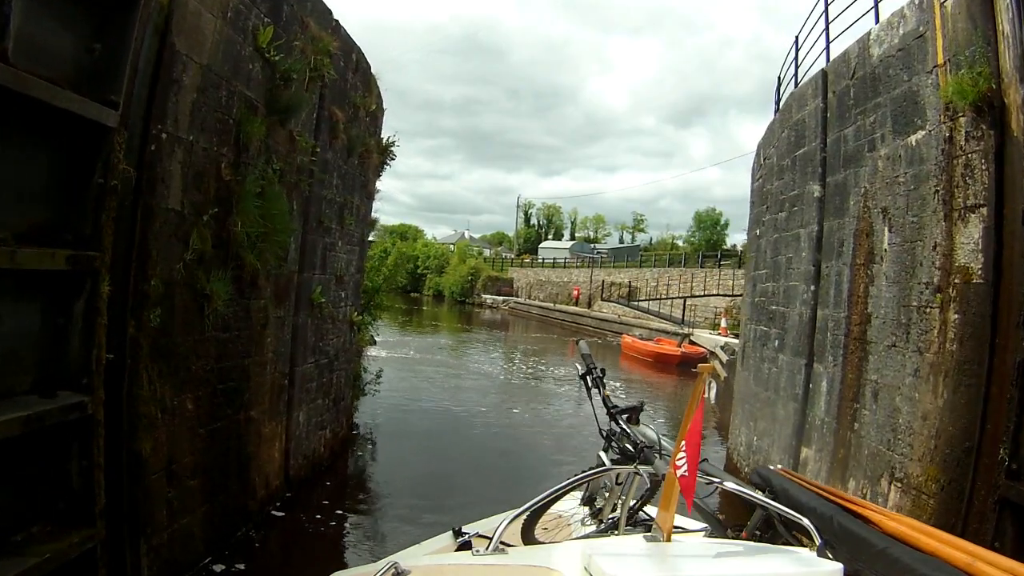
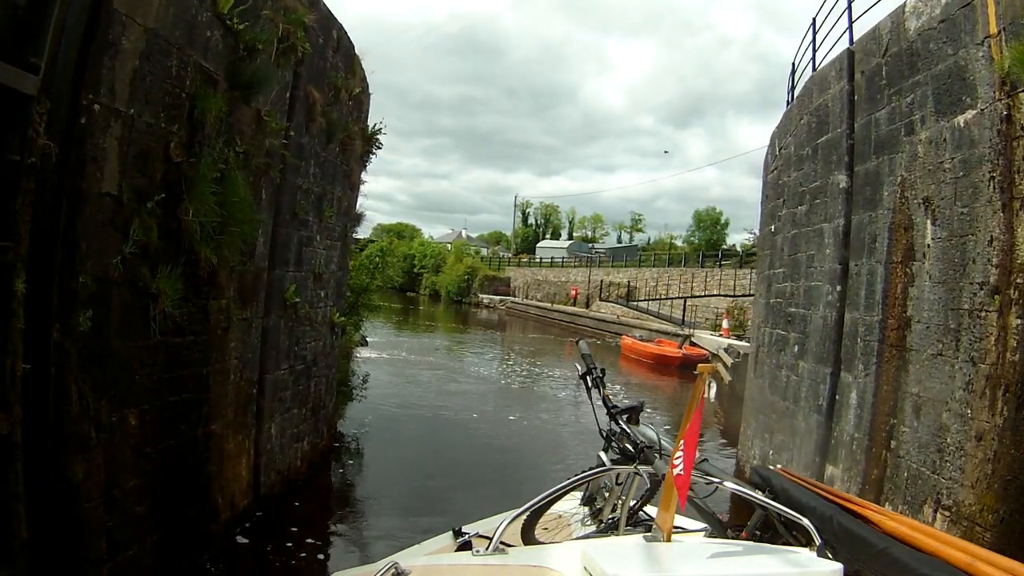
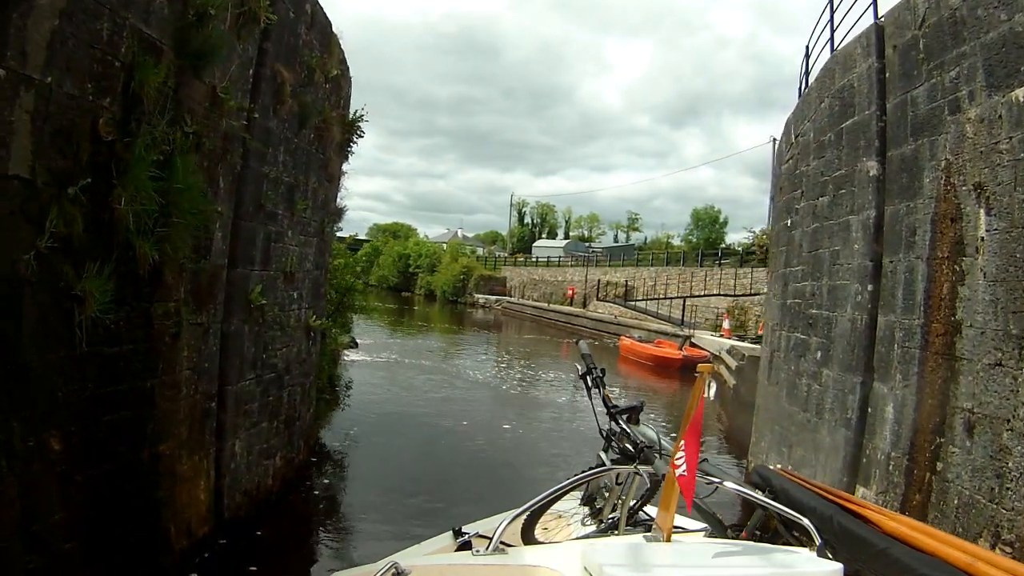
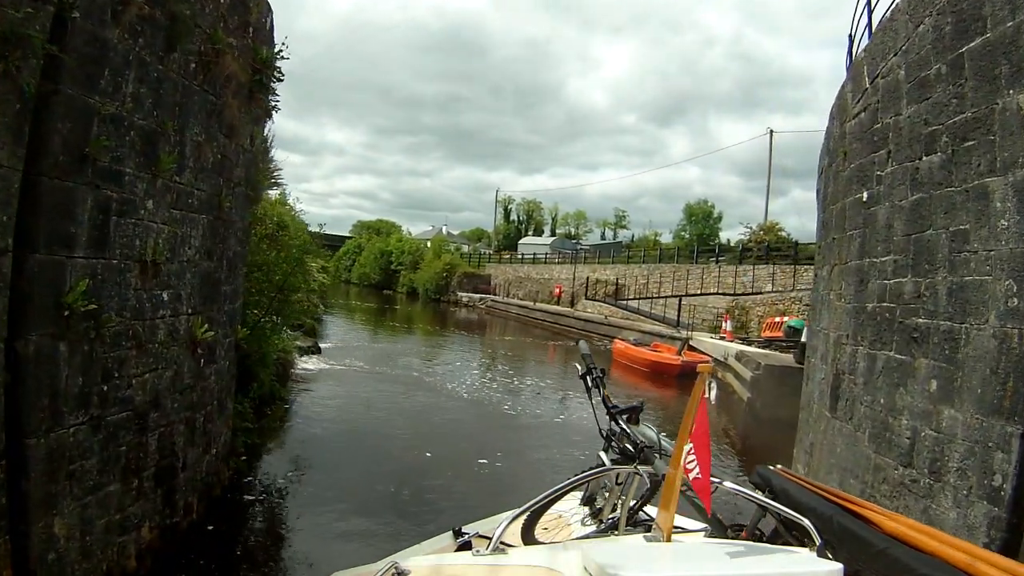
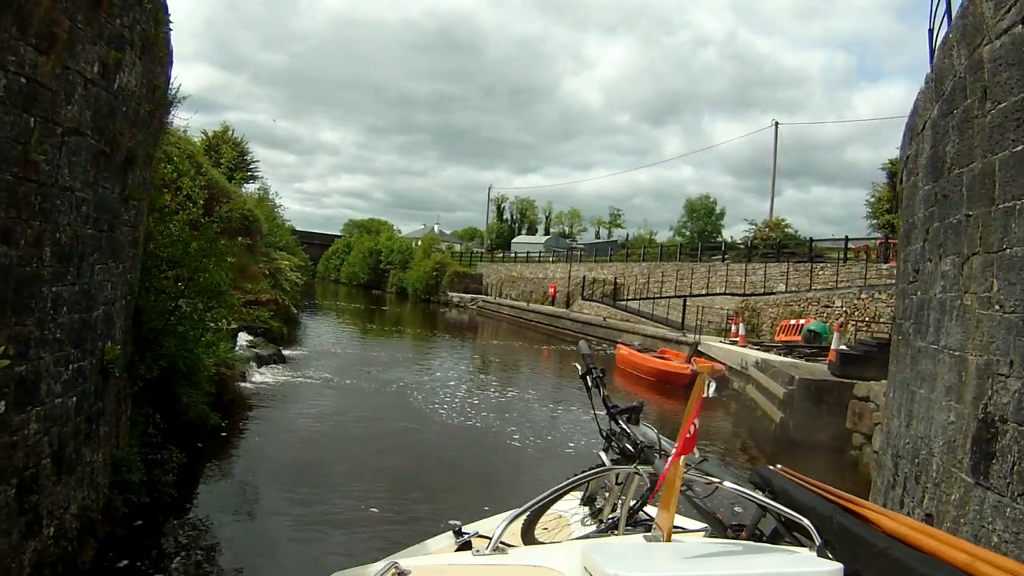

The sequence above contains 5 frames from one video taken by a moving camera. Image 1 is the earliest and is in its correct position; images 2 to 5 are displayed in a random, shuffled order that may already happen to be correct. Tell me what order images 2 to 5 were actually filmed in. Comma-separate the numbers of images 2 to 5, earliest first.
2, 3, 4, 5
